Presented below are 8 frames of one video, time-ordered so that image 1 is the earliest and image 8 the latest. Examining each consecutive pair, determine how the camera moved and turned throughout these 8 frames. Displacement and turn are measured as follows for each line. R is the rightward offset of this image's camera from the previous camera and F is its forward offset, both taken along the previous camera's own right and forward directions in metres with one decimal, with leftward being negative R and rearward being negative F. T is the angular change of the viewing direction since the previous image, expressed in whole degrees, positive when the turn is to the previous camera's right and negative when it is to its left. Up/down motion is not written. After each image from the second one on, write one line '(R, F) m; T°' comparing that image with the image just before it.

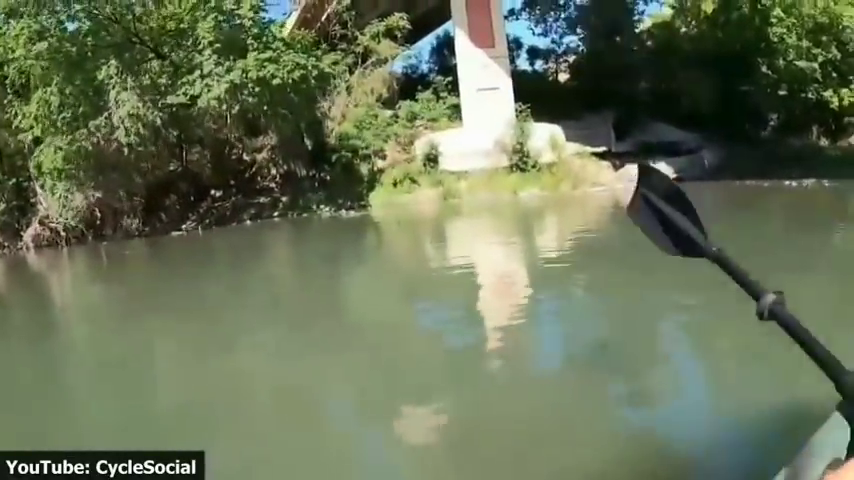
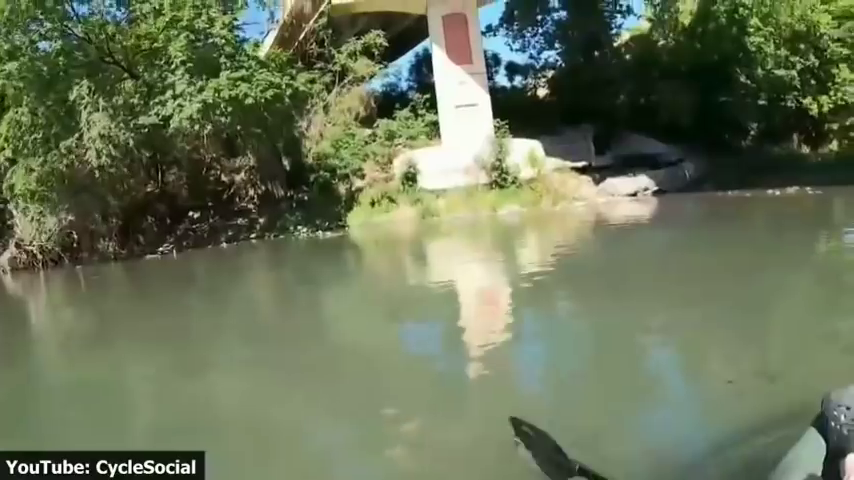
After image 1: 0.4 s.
(+0.1, +0.2) m; +1°
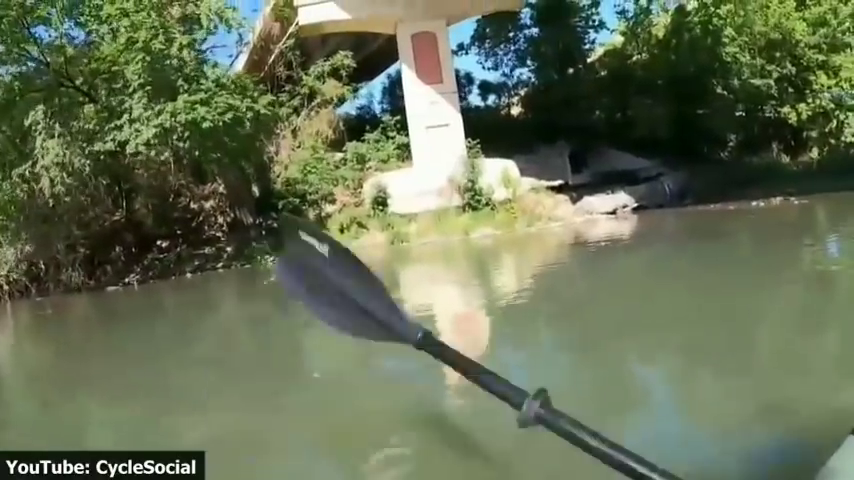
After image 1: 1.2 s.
(+0.1, +0.5) m; +1°
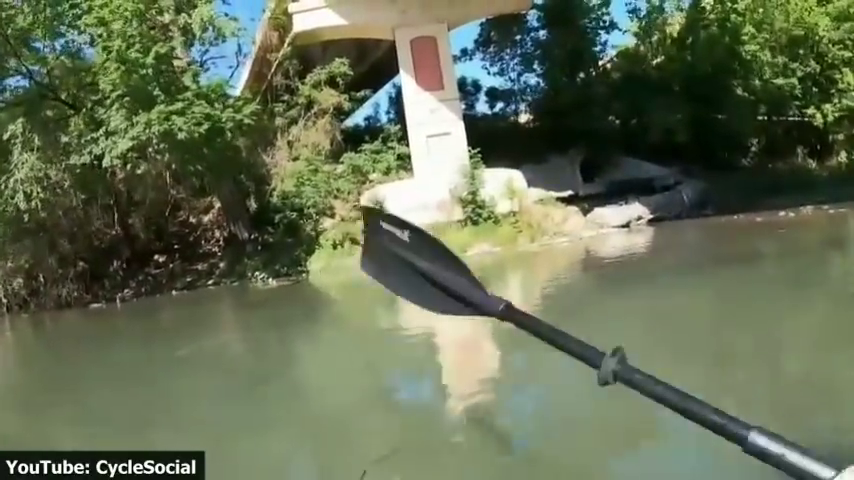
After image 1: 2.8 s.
(+0.2, +0.9) m; -1°
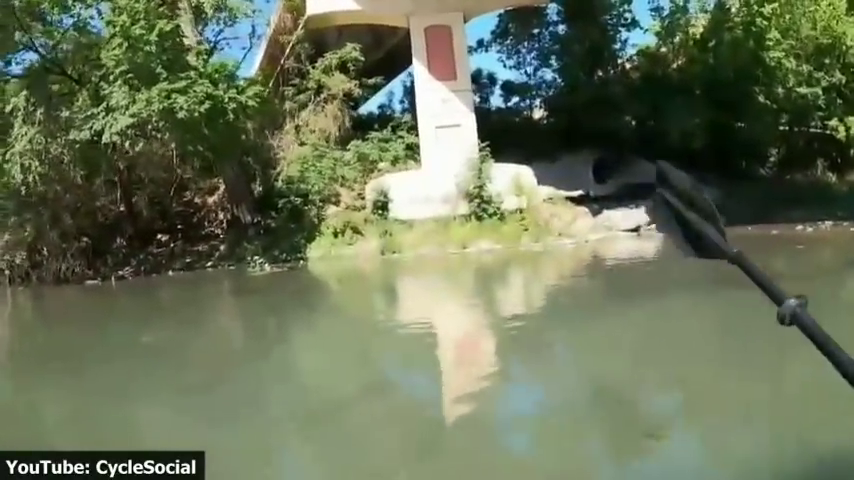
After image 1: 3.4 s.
(+0.1, +0.3) m; -1°
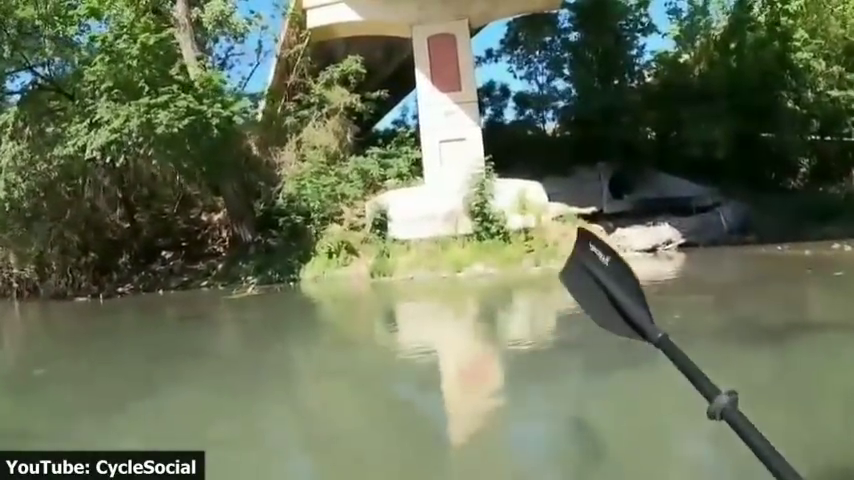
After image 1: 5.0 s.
(+0.3, +0.9) m; -2°
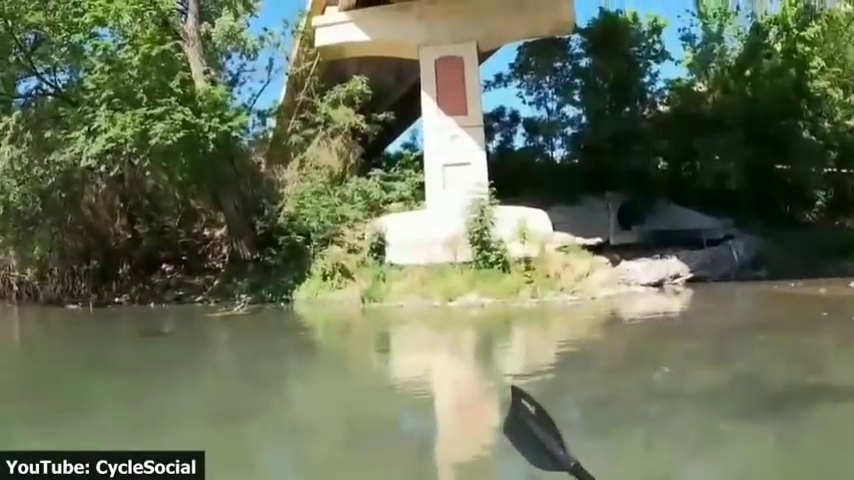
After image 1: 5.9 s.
(+0.2, +0.4) m; -1°
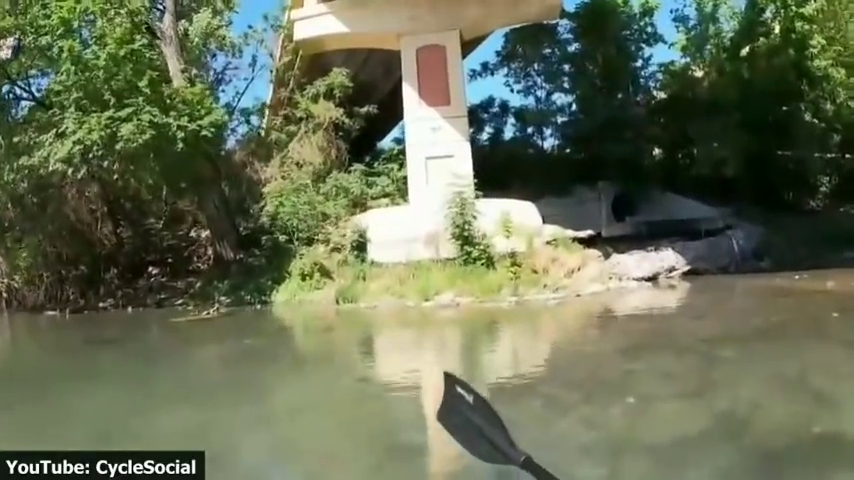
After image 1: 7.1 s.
(+0.2, +0.6) m; 0°
